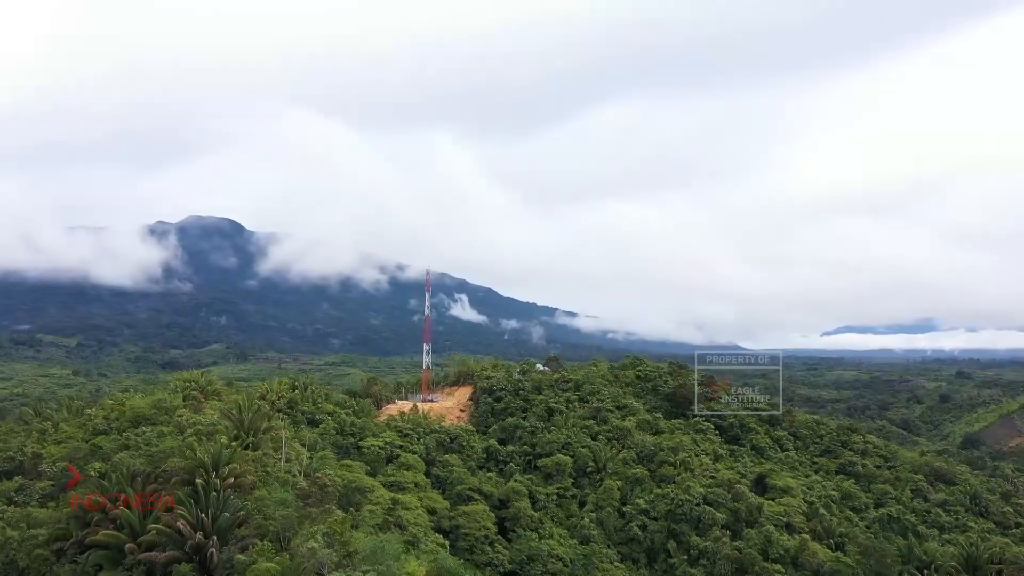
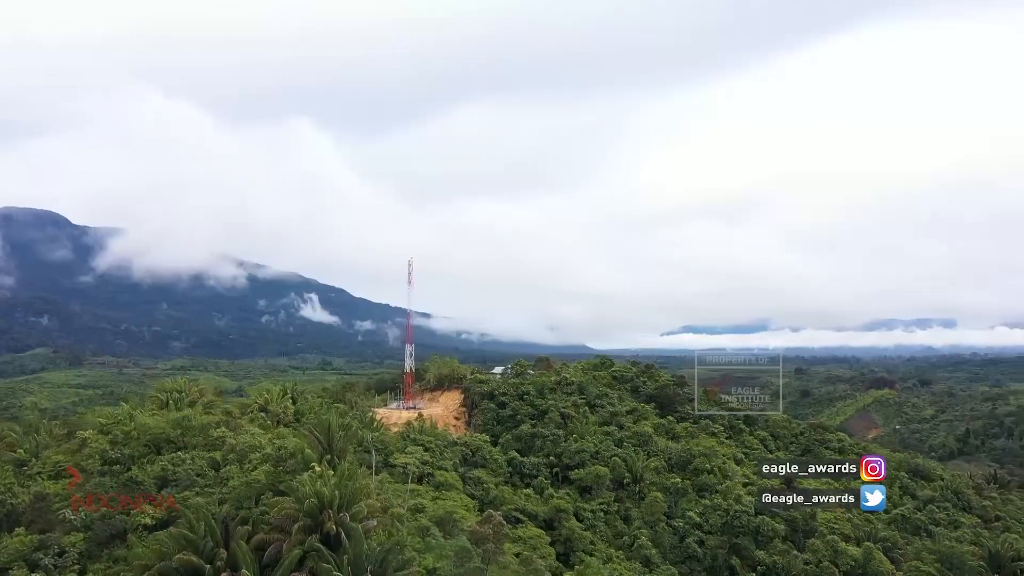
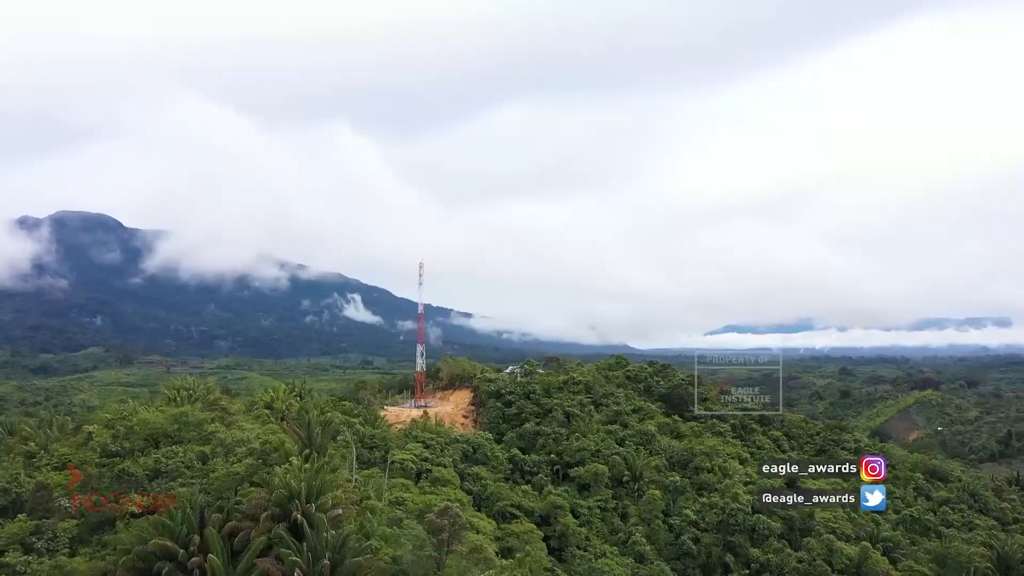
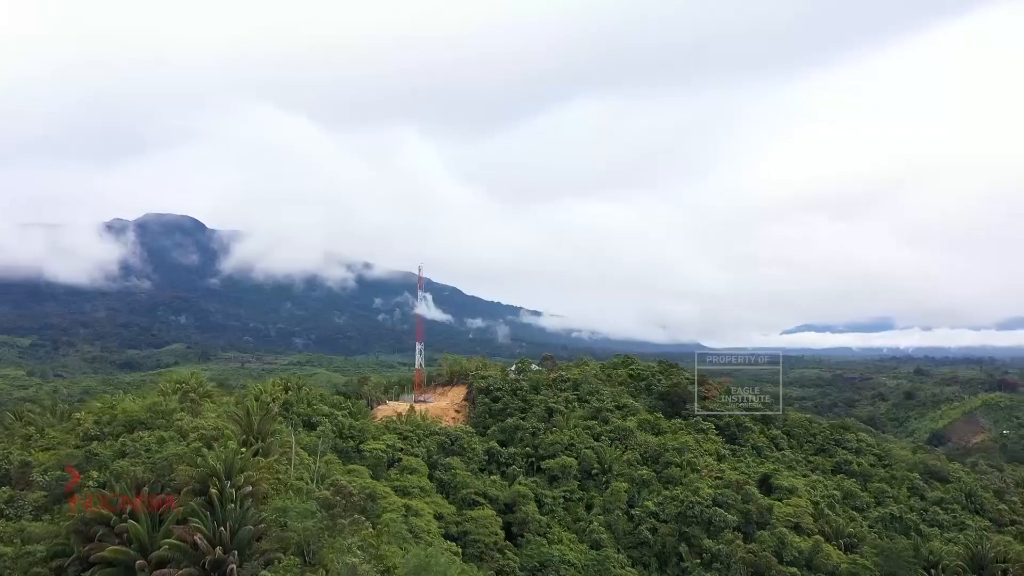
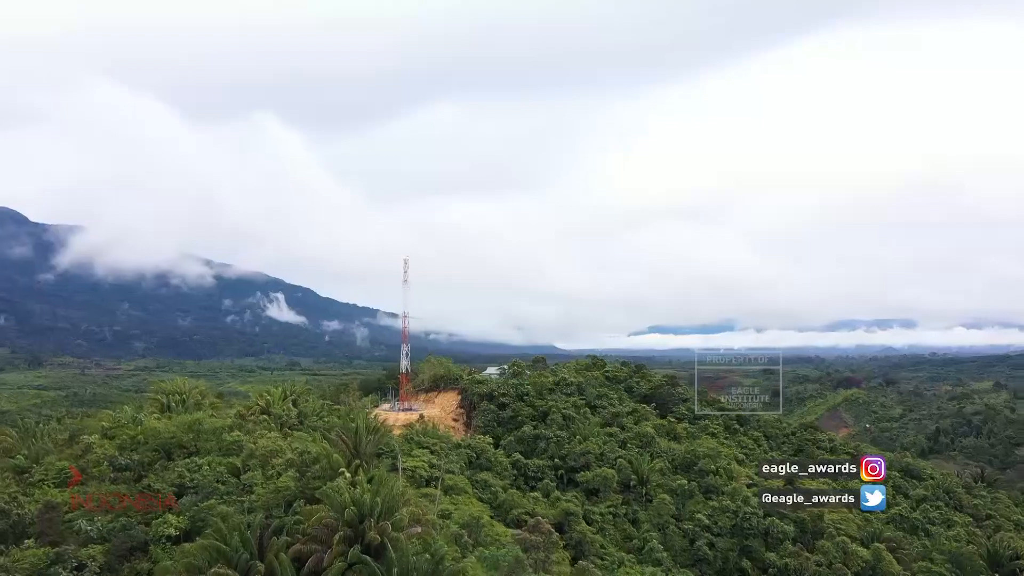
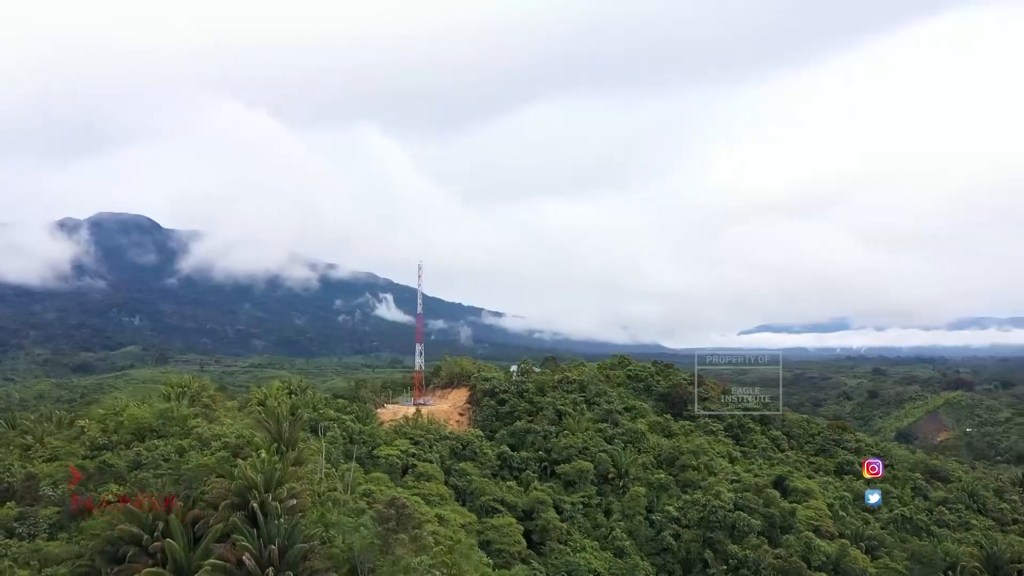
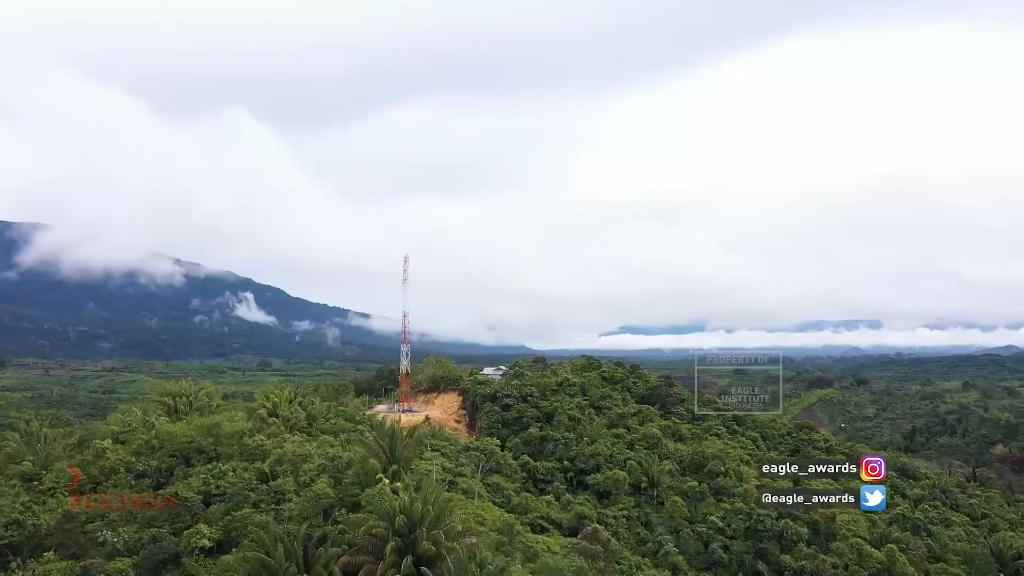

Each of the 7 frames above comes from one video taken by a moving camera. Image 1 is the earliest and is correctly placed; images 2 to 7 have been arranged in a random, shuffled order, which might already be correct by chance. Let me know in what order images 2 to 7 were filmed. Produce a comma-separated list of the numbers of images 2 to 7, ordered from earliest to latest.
4, 6, 3, 2, 5, 7
